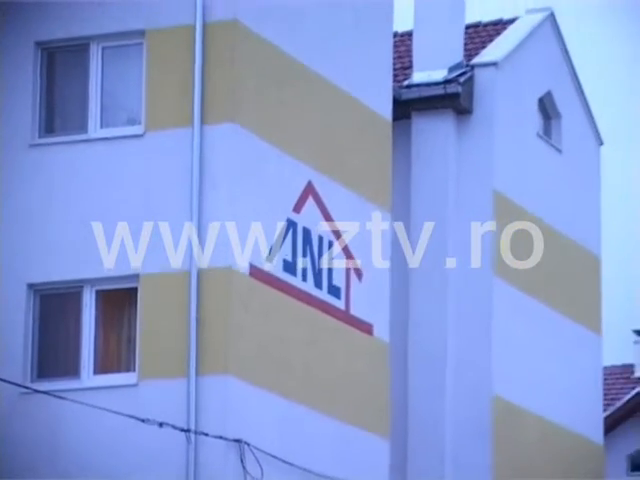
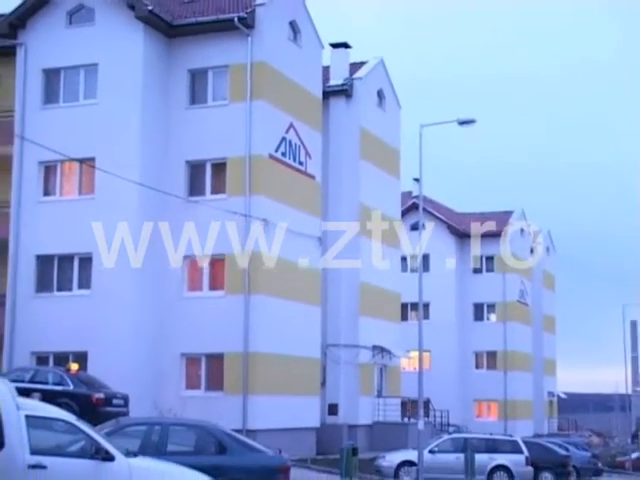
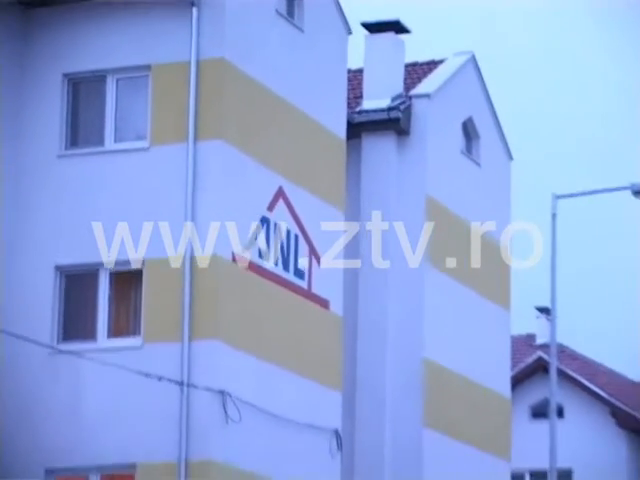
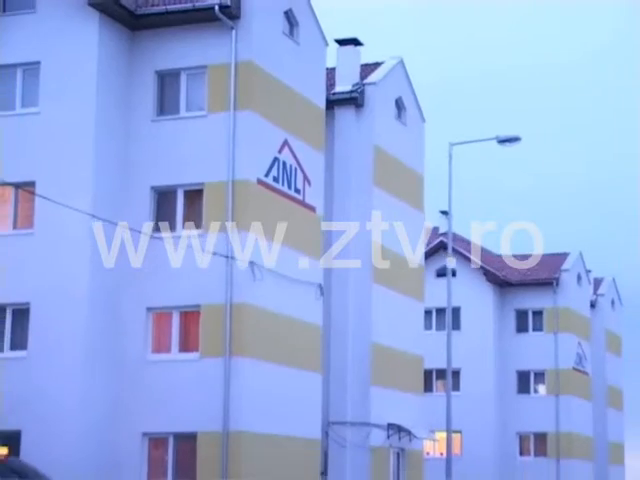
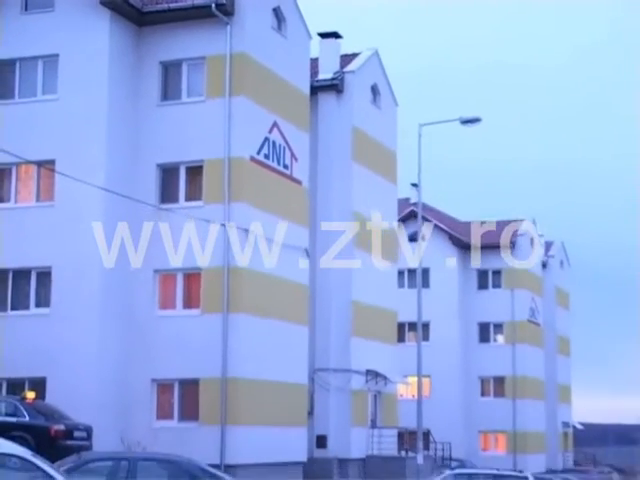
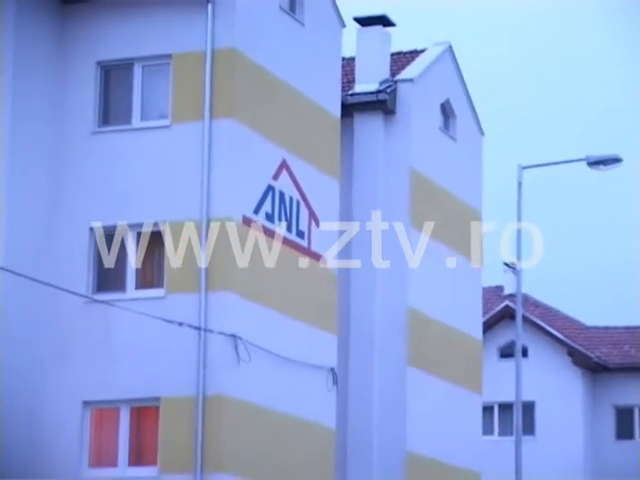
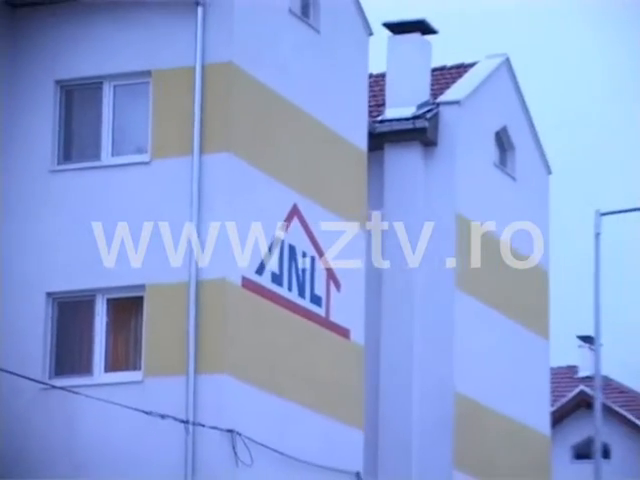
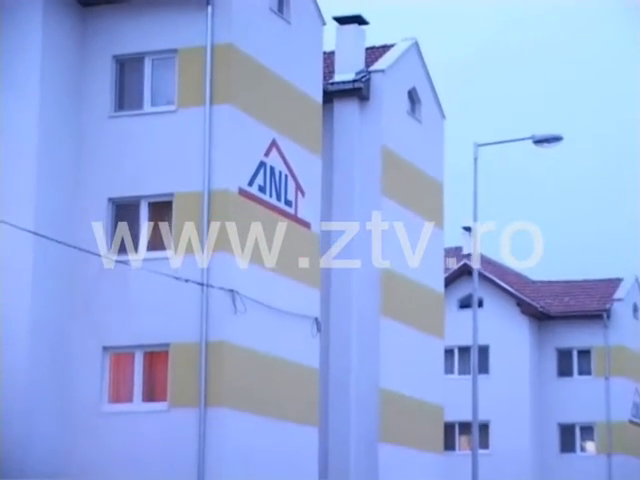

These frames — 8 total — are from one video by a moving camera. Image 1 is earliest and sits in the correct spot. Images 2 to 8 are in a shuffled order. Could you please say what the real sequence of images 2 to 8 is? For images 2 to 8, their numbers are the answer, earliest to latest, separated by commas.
7, 3, 6, 8, 4, 5, 2
